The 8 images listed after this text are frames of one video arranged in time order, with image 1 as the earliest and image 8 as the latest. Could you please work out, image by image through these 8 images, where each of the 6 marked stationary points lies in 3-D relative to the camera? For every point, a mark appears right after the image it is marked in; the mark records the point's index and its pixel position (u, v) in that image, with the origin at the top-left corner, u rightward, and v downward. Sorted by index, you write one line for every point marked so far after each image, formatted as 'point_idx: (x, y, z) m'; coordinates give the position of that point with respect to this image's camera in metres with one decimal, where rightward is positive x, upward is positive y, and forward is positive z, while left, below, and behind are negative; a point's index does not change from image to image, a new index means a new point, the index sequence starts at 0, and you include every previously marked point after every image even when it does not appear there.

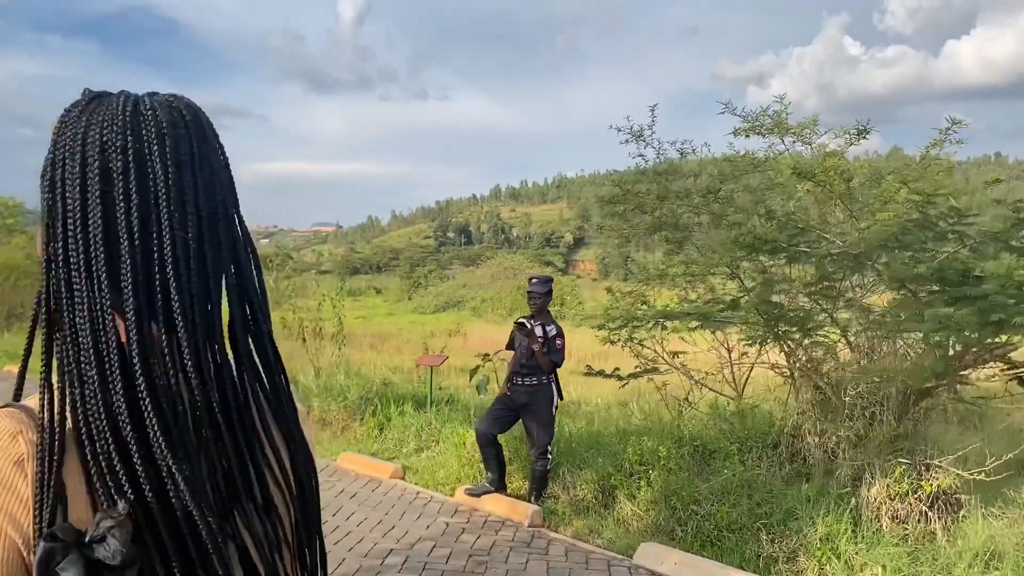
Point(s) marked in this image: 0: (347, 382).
0: (-1.7, -1.0, +8.4) m
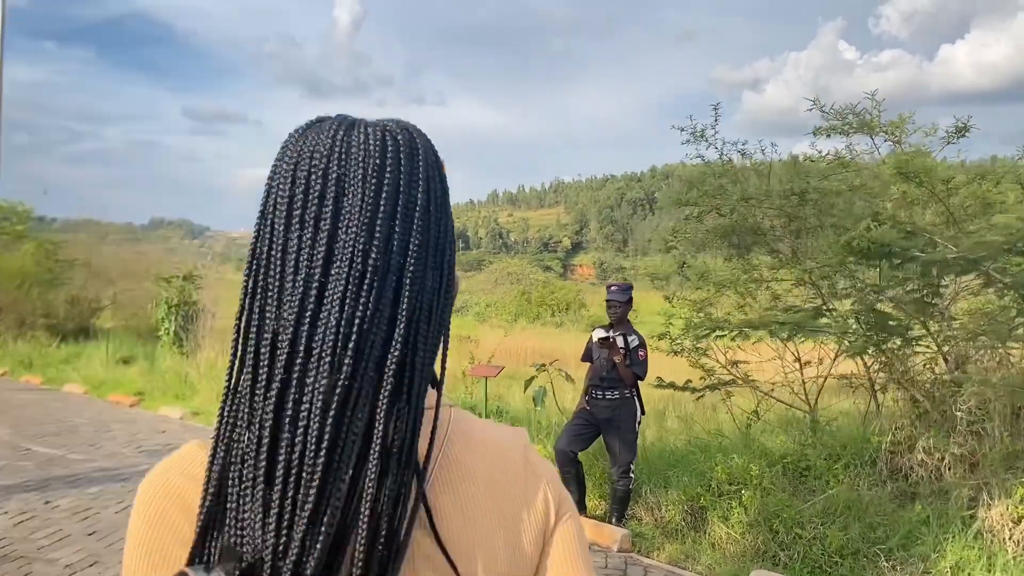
0: (-1.2, -1.1, +8.1) m
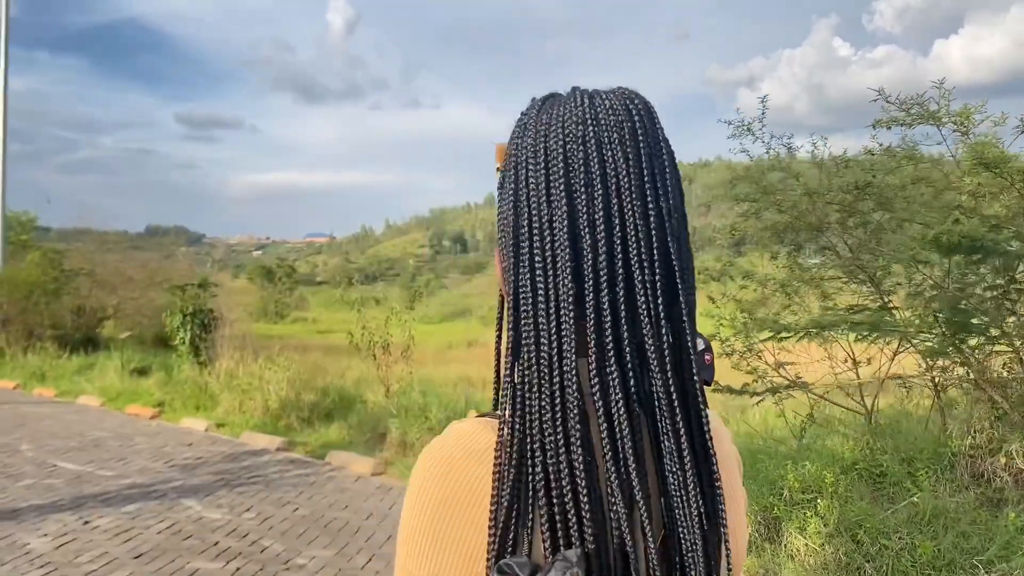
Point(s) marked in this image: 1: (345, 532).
0: (-0.9, -1.1, +7.8) m
1: (-1.1, -1.6, +5.0) m
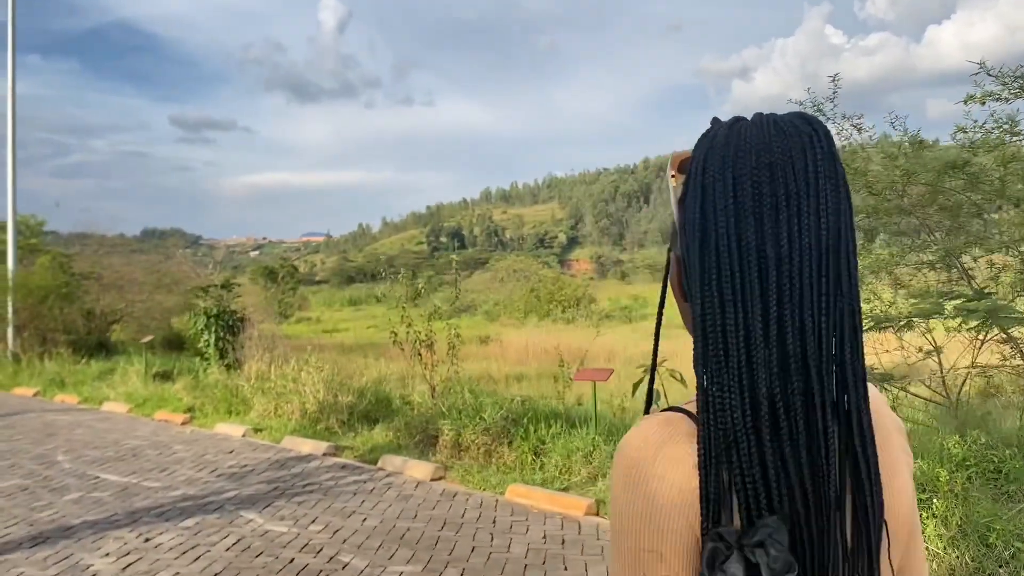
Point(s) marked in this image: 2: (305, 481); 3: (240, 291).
0: (-0.3, -1.1, +7.5) m
1: (-0.5, -1.5, +4.7) m
2: (-1.7, -1.6, +6.5) m
3: (-4.3, -0.1, +12.2) m
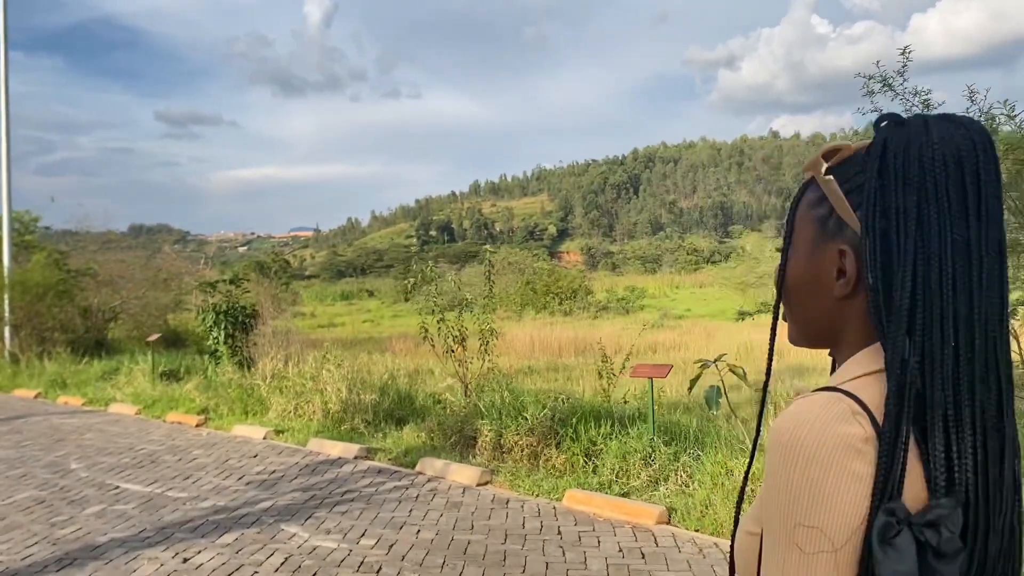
0: (0.0, -1.0, +7.1) m
1: (-0.1, -1.5, +4.3) m
2: (-1.3, -1.5, +6.0) m
3: (-4.0, 0.0, +11.7) m
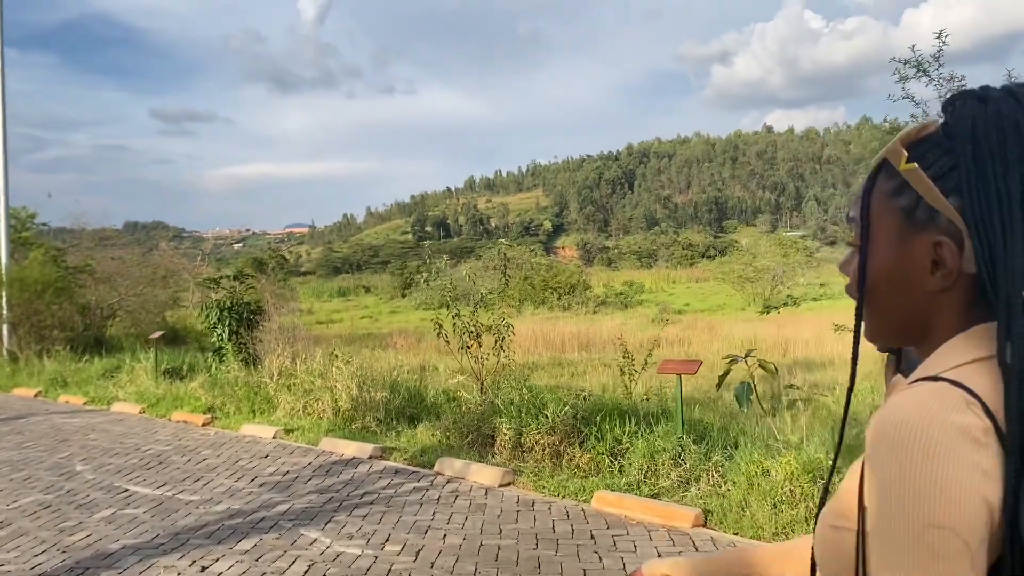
0: (+0.2, -0.9, +6.9) m
1: (+0.1, -1.5, +4.1) m
2: (-1.1, -1.5, +5.8) m
3: (-3.8, +0.1, +11.5) m
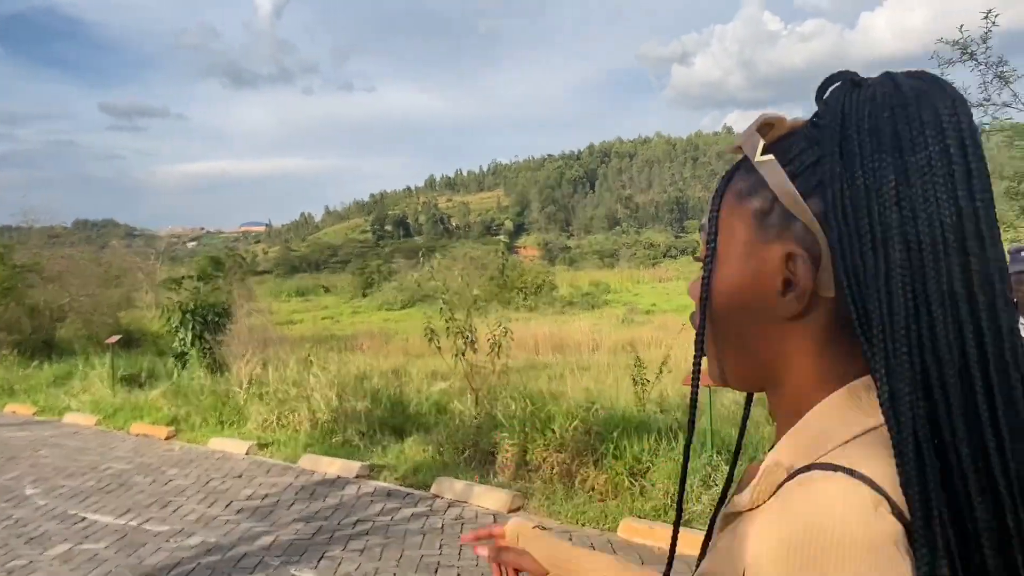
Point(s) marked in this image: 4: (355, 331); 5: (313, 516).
0: (+0.2, -1.0, +6.4) m
1: (+0.2, -1.5, +3.6) m
2: (-1.1, -1.5, +5.2) m
3: (-4.0, +0.1, +10.7) m
4: (-2.2, -0.6, +11.2) m
5: (-1.3, -1.5, +5.3) m
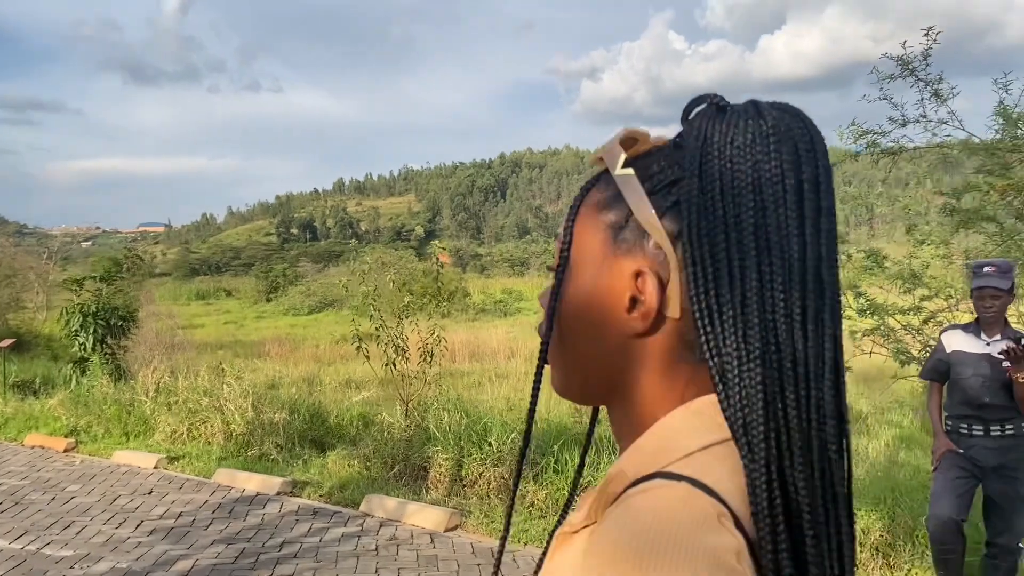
0: (-0.3, -1.0, +6.2) m
1: (0.0, -1.5, +3.4) m
2: (-1.5, -1.6, +4.9) m
3: (-5.0, 0.0, +10.1) m
4: (-3.3, -0.7, +10.7) m
5: (-1.8, -1.6, +4.9) m
